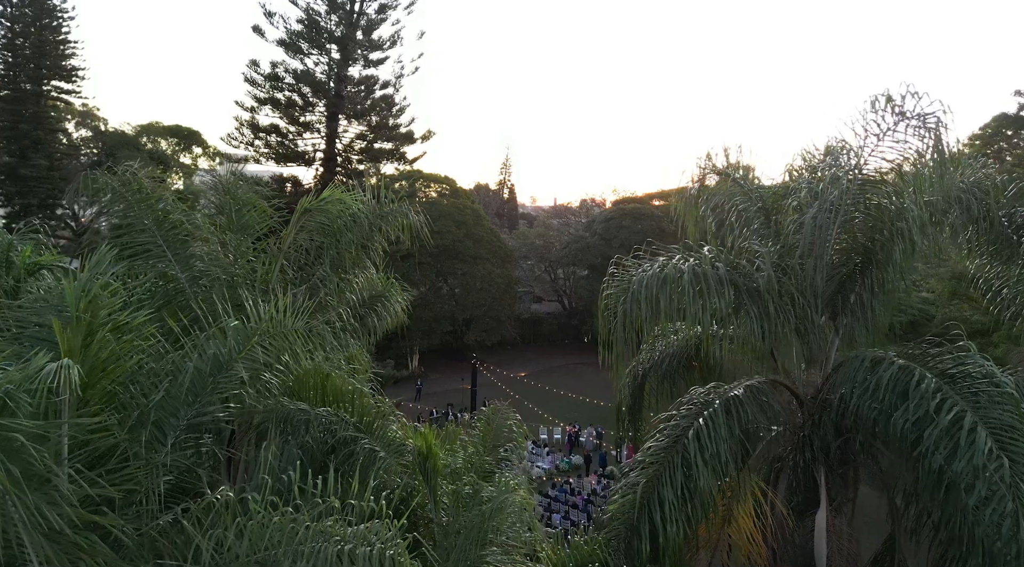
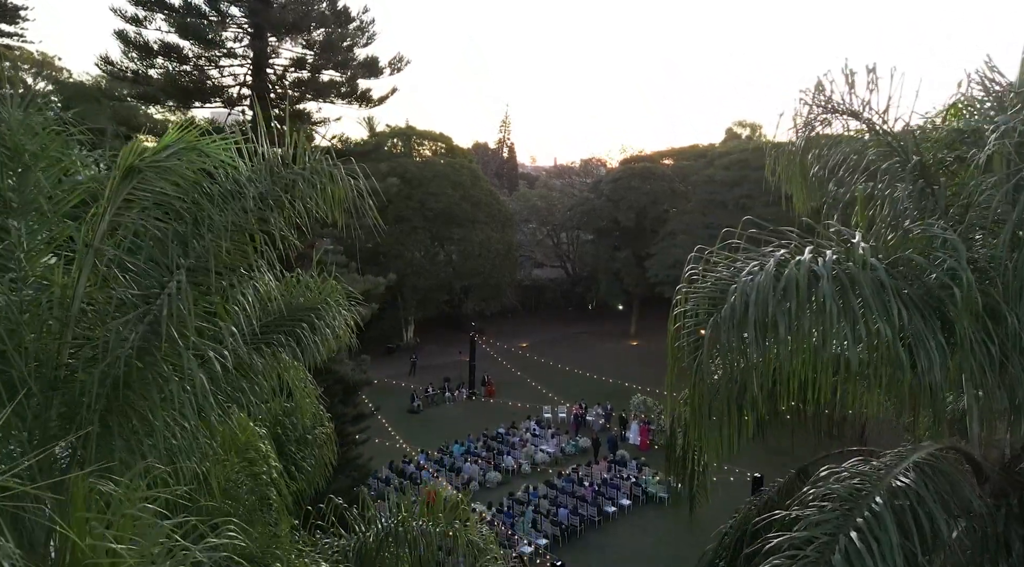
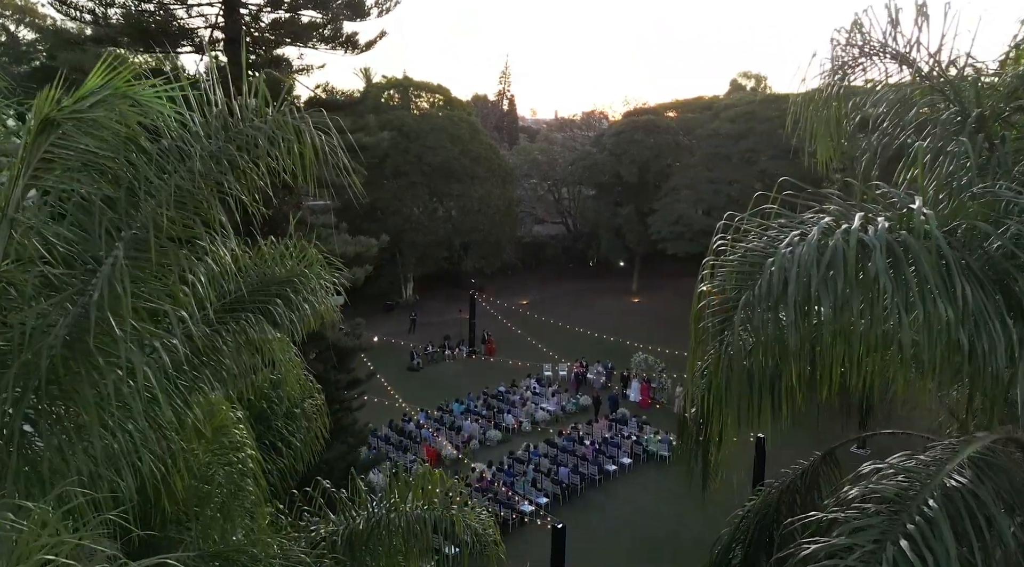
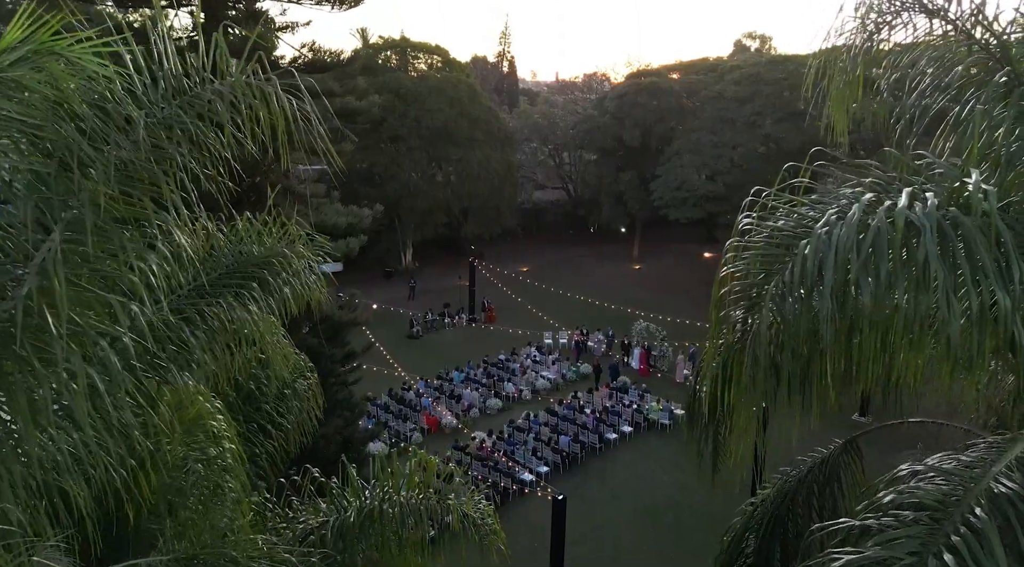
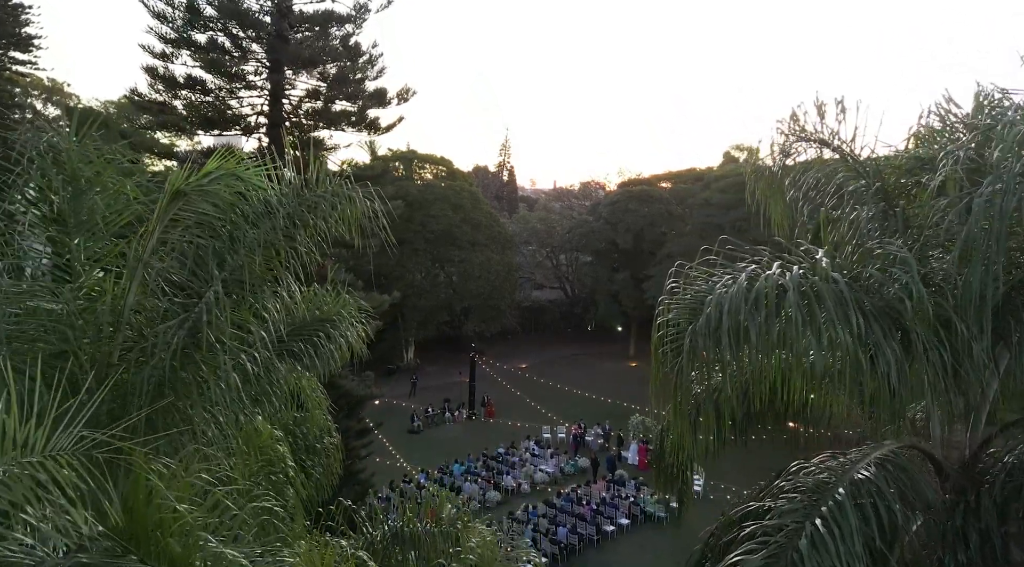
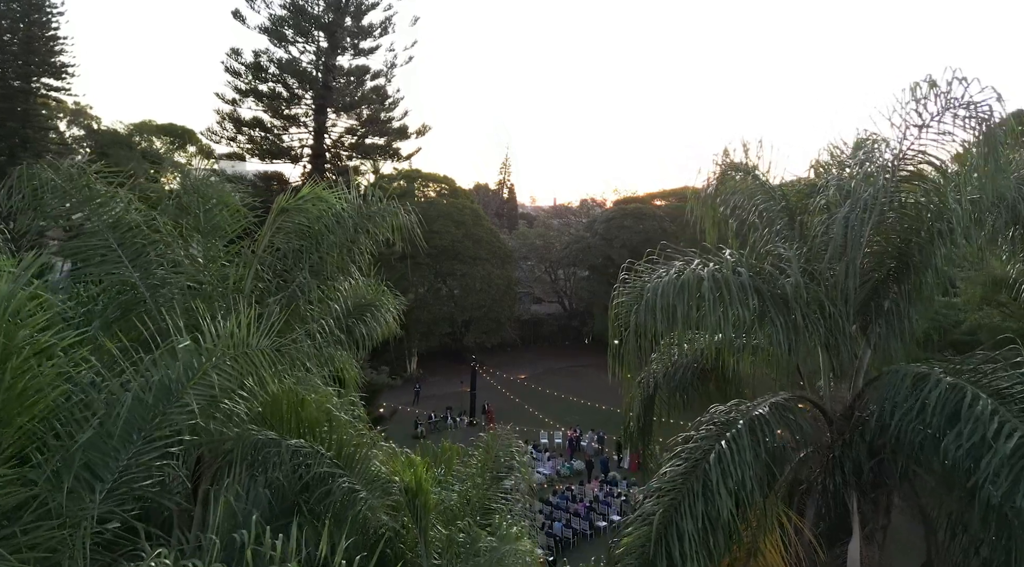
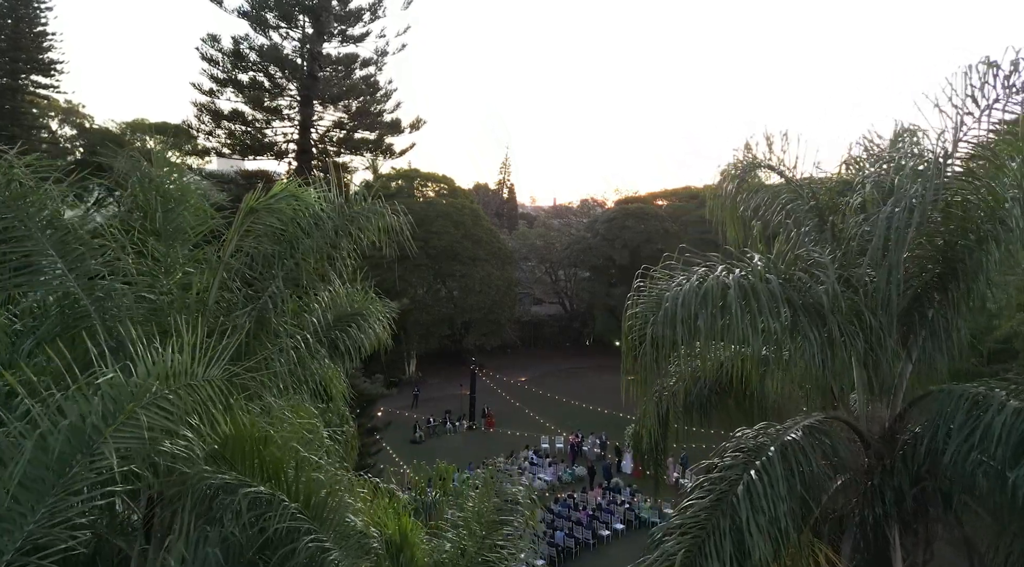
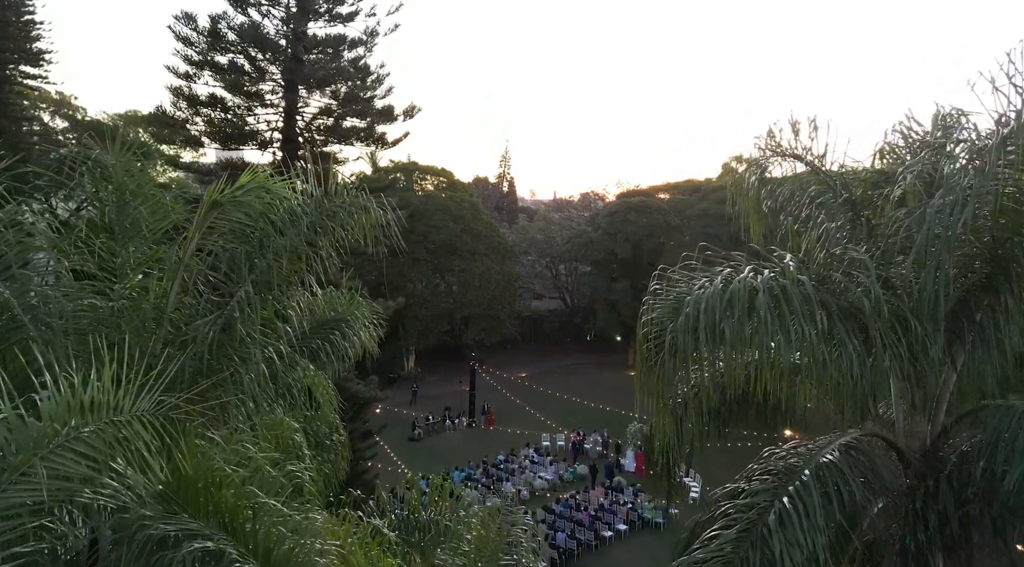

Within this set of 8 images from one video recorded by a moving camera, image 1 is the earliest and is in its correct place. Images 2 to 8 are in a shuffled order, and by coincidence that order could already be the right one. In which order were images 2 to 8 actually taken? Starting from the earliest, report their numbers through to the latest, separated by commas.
6, 7, 8, 5, 2, 3, 4
